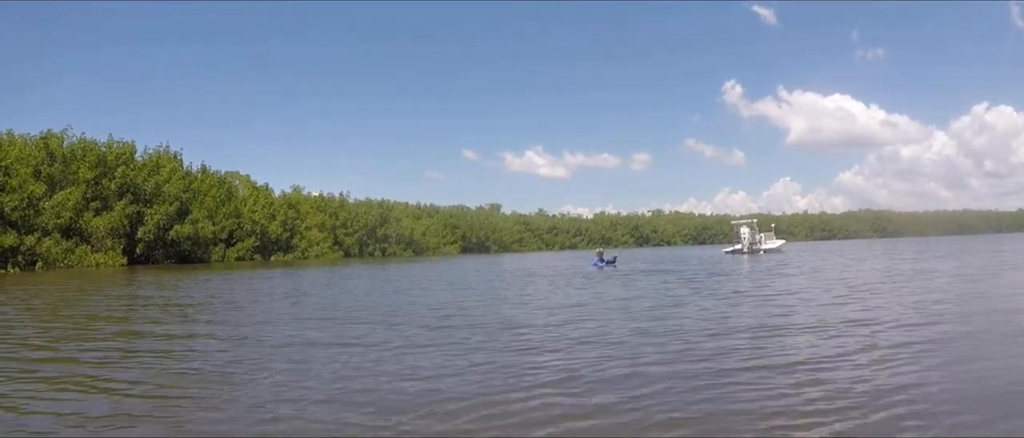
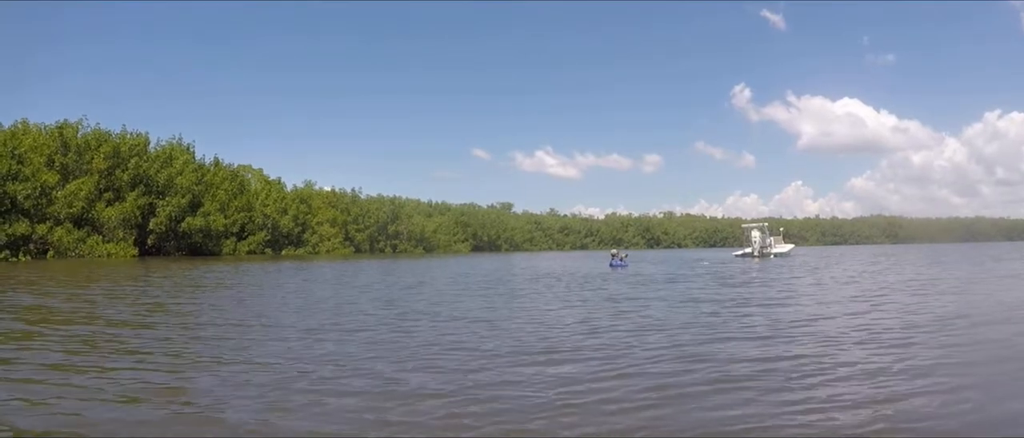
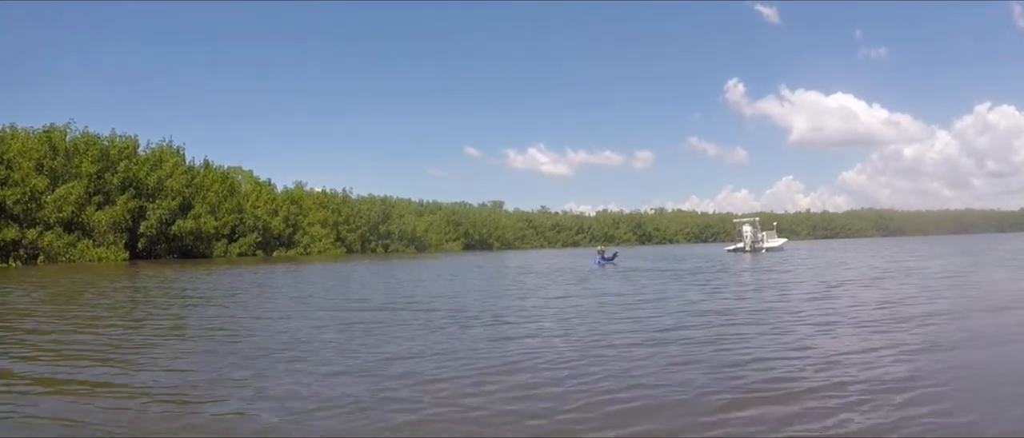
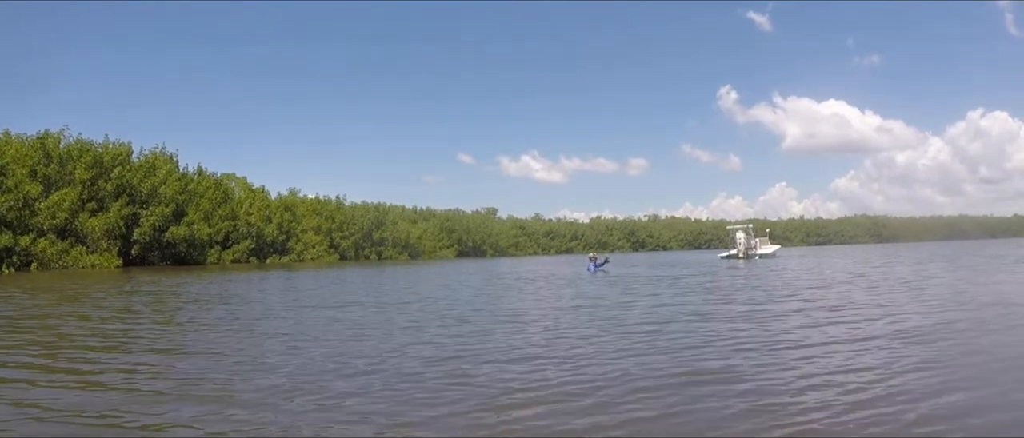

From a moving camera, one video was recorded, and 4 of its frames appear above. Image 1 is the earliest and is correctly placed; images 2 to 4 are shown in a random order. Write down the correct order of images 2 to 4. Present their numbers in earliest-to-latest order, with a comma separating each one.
3, 4, 2
